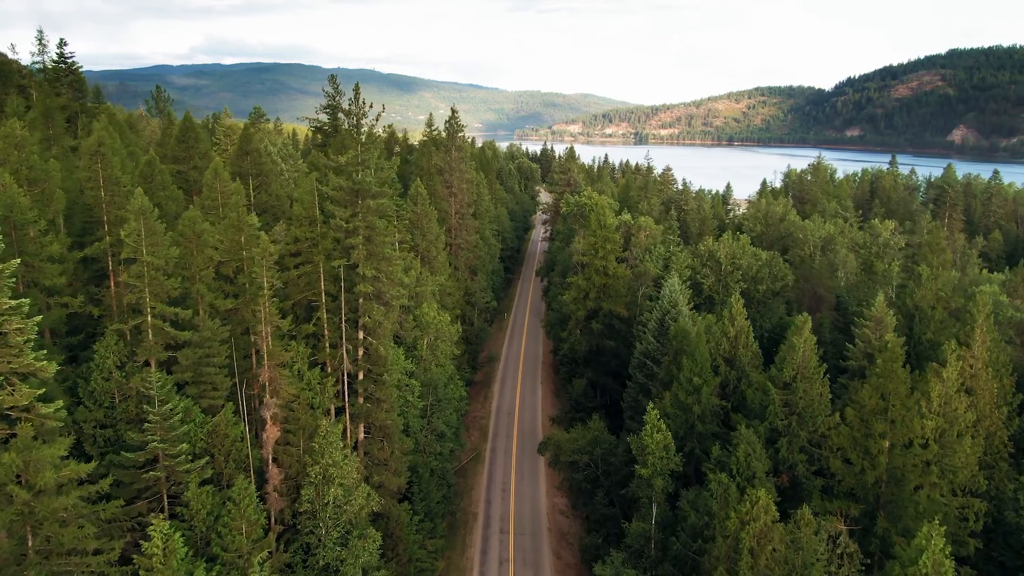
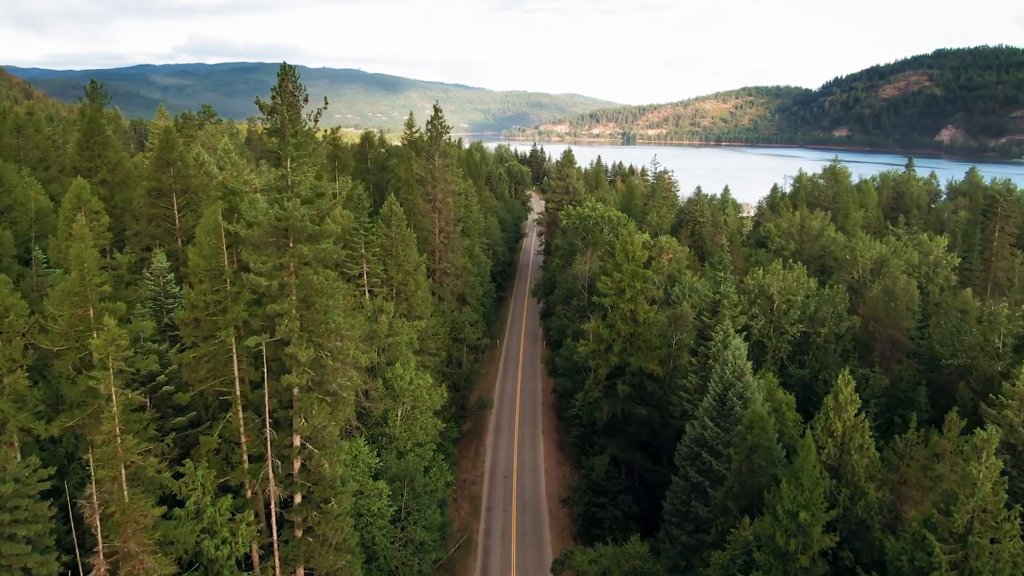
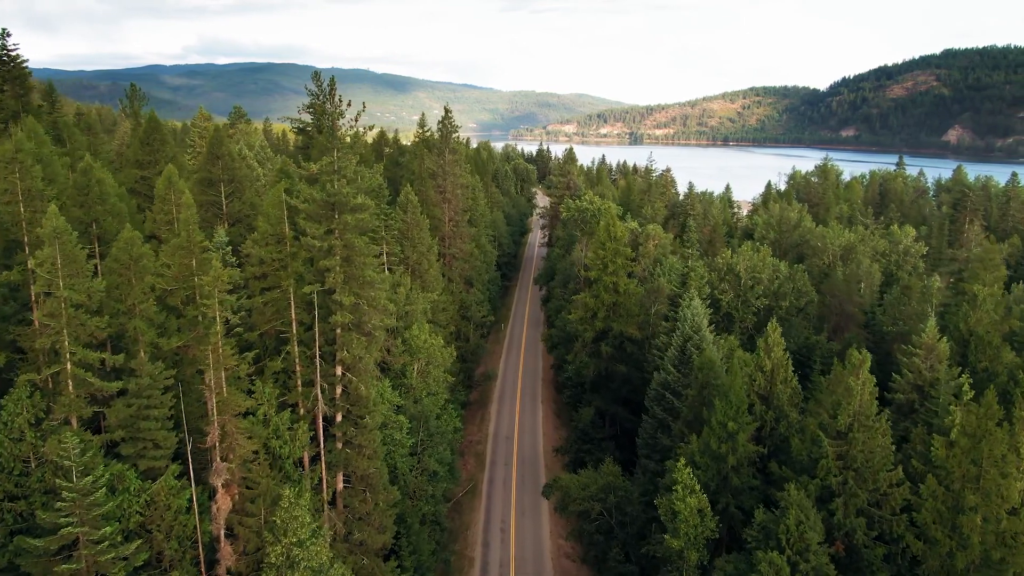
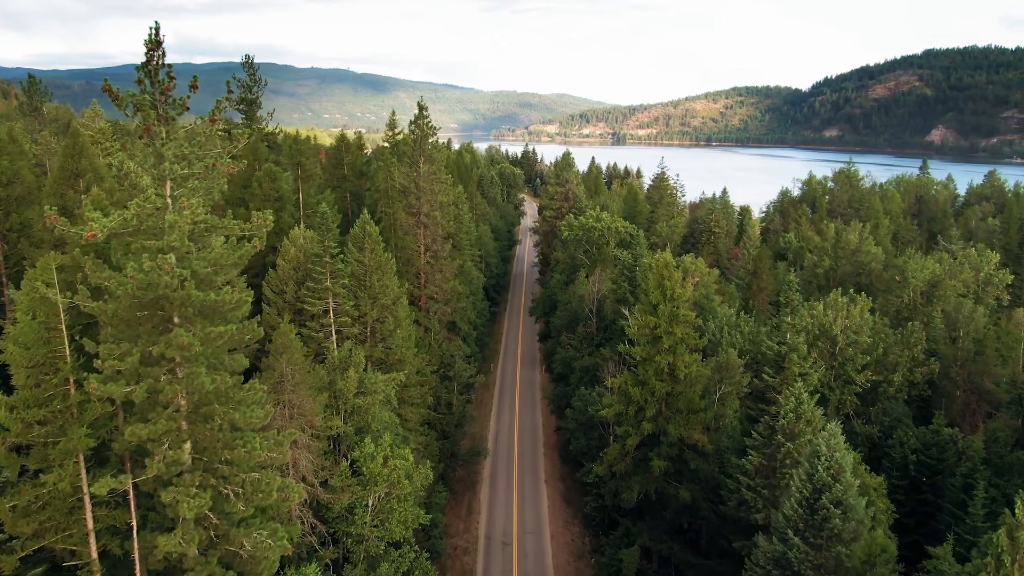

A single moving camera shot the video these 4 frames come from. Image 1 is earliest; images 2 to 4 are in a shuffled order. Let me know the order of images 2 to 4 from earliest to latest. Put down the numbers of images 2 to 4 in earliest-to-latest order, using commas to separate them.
3, 2, 4
